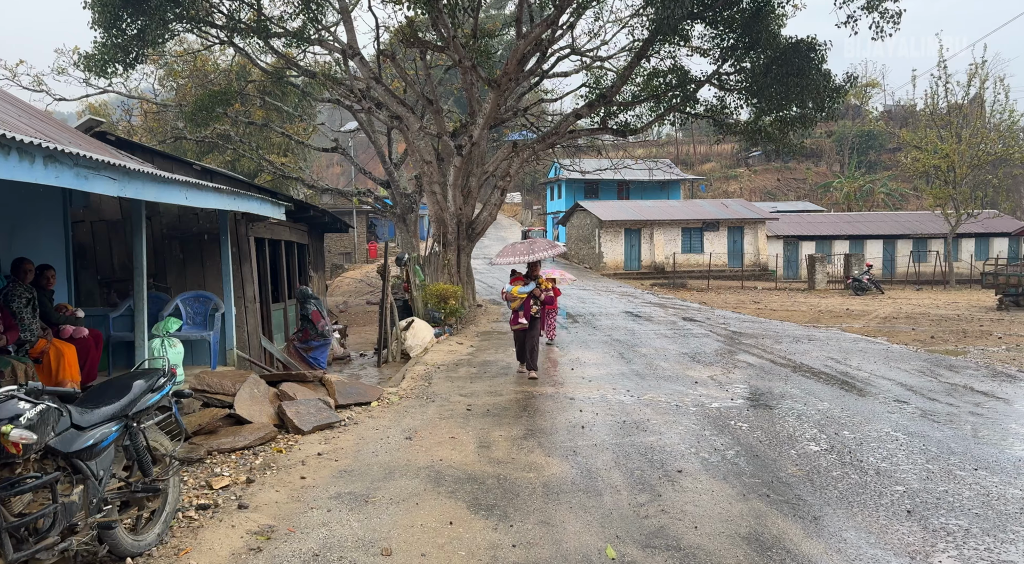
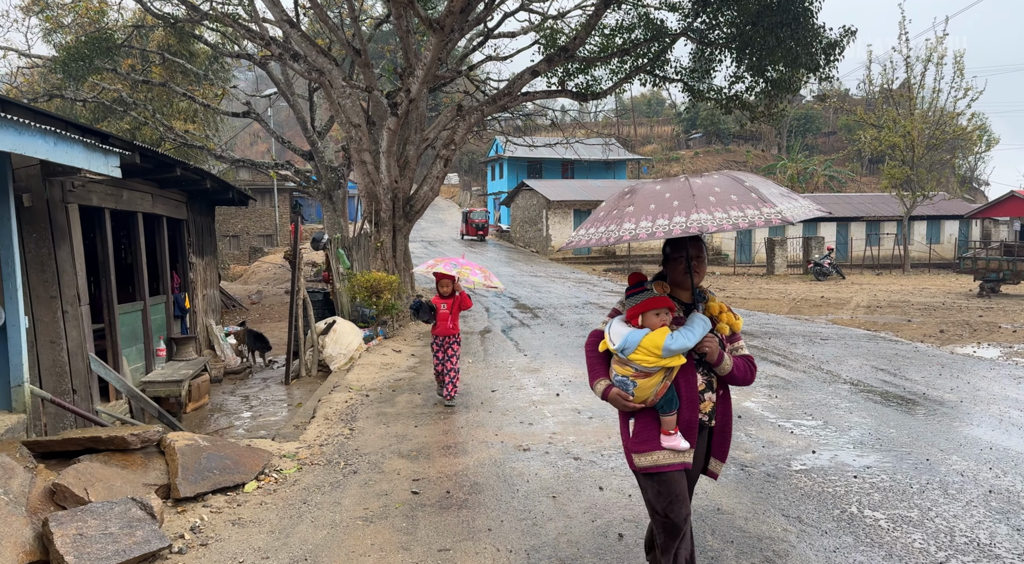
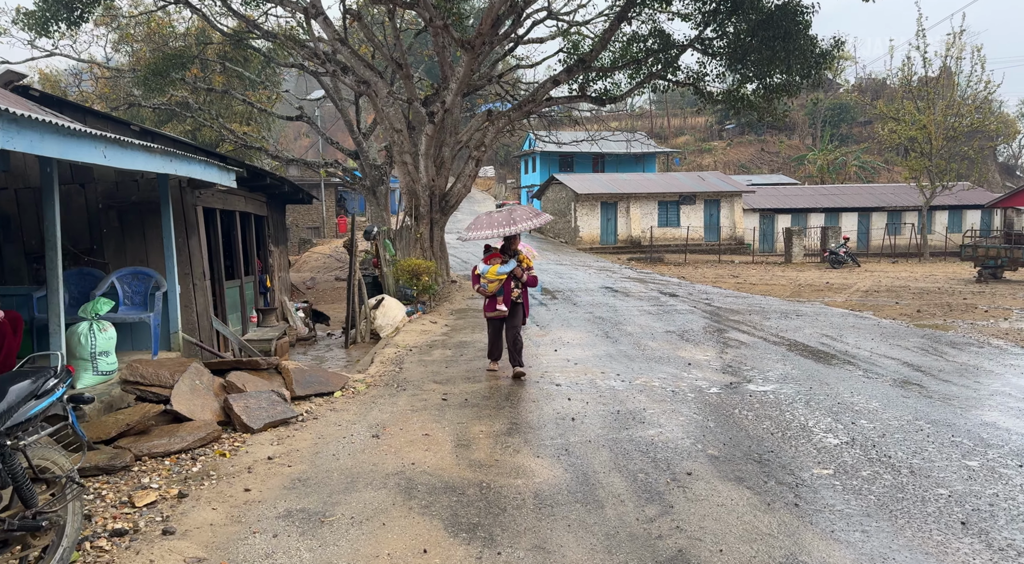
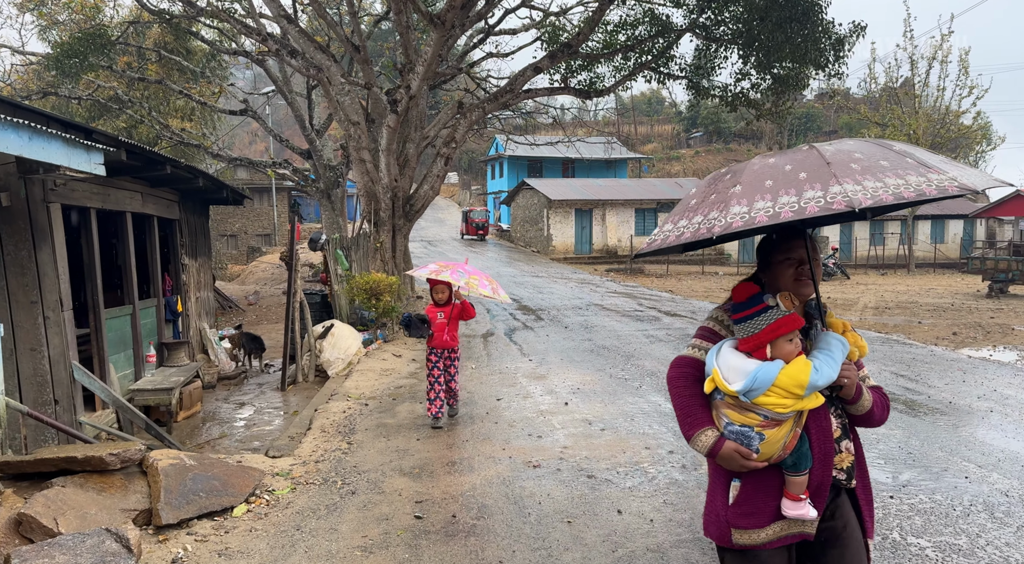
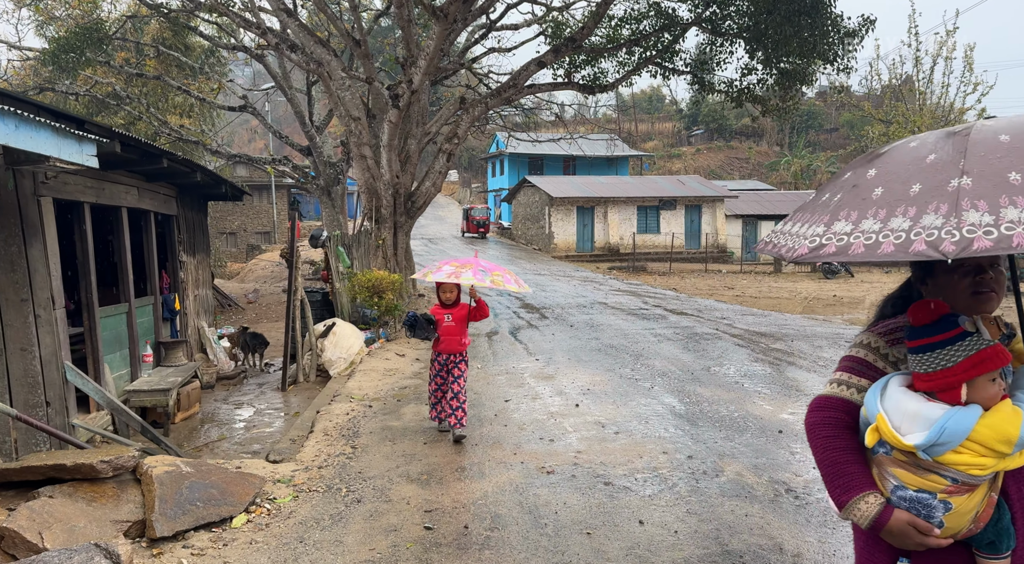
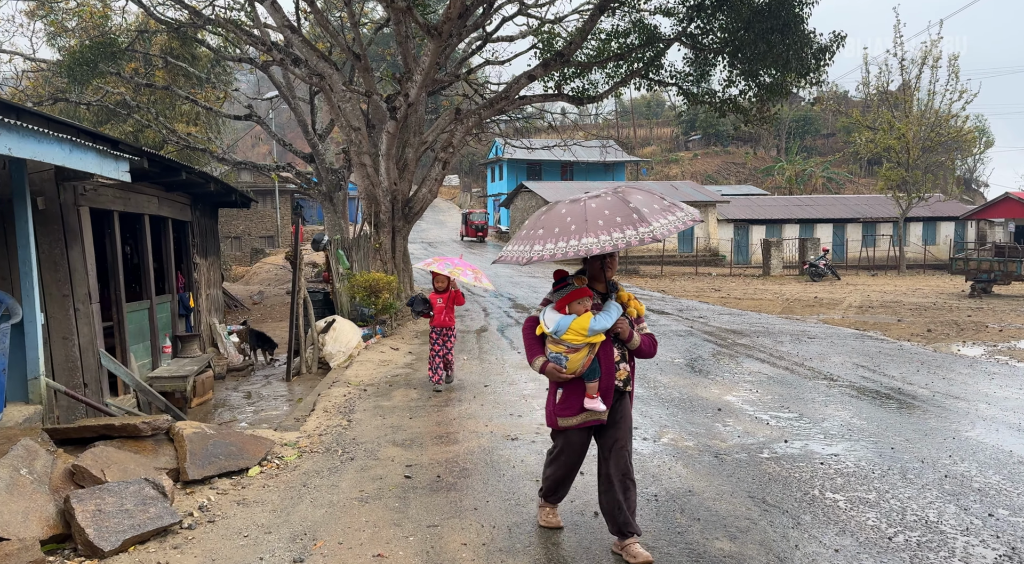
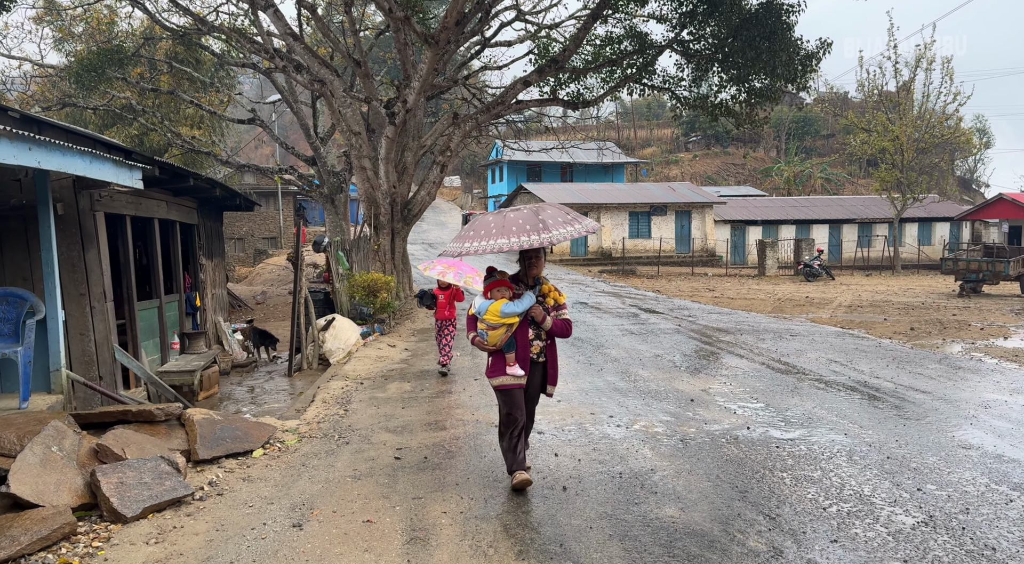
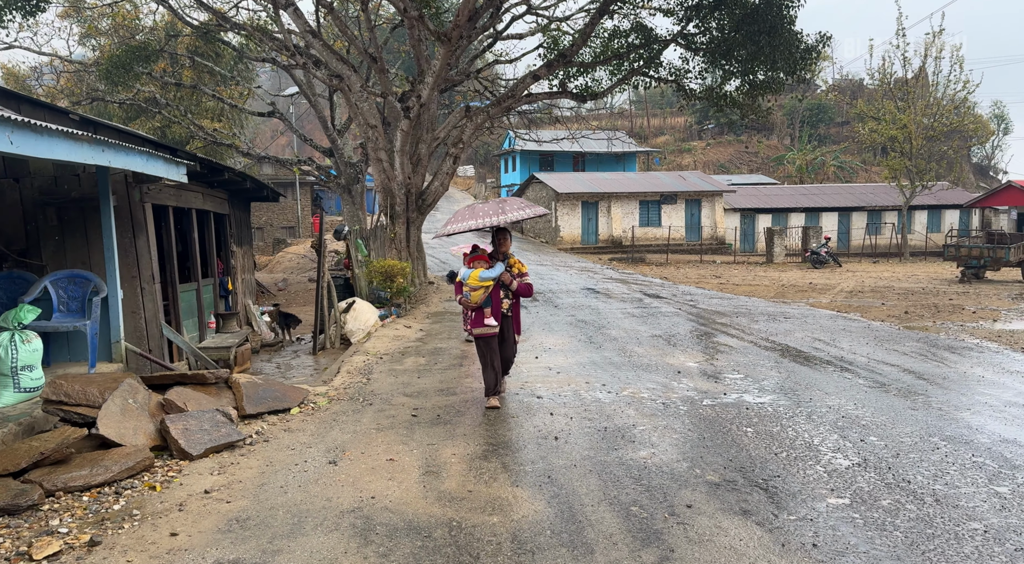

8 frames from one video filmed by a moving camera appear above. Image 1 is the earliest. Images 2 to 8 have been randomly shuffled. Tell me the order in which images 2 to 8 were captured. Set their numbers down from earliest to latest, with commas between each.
3, 8, 7, 6, 2, 4, 5
